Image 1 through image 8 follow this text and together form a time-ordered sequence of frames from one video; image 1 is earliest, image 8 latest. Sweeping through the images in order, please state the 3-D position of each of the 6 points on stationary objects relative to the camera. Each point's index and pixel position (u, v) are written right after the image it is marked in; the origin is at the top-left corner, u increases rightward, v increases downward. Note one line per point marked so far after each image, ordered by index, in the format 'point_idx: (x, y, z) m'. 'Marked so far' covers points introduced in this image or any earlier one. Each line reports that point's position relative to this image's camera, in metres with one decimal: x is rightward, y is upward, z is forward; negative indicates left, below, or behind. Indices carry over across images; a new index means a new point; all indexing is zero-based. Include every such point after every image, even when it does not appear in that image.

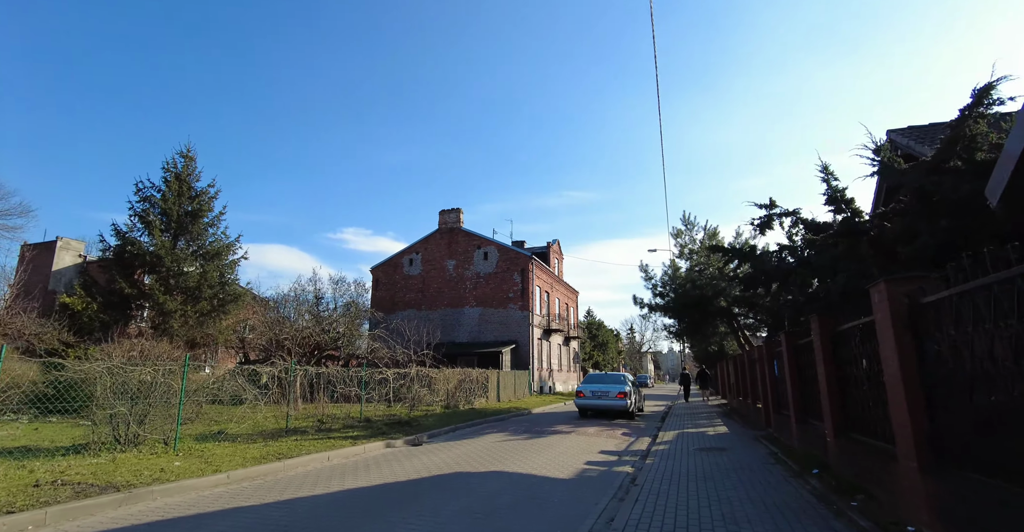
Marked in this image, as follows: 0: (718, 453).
0: (+3.9, -3.5, +9.8) m
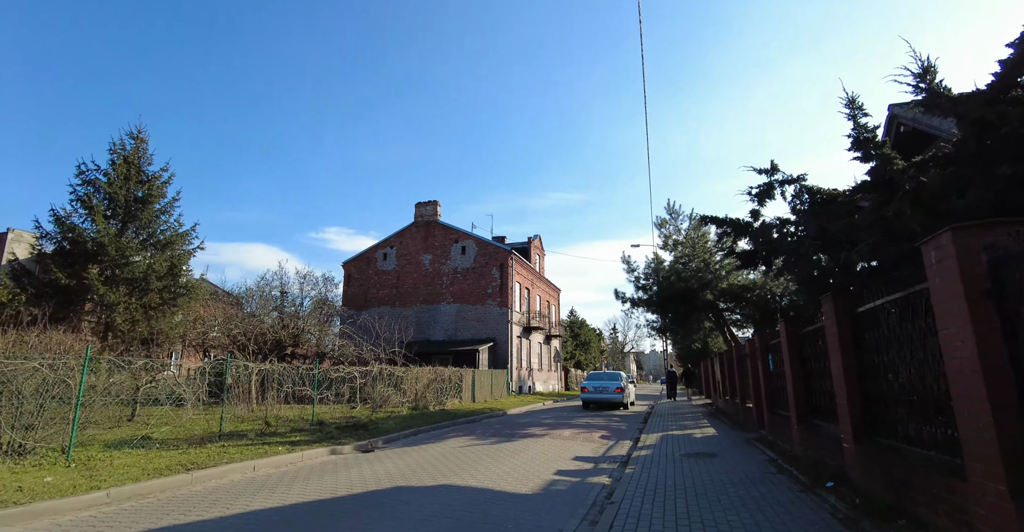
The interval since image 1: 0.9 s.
0: (+3.2, -3.2, +8.6) m
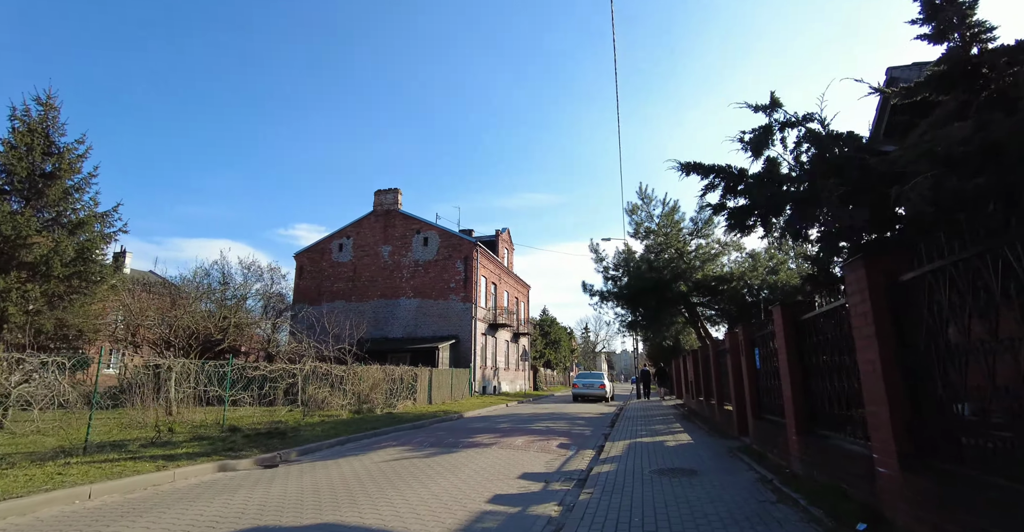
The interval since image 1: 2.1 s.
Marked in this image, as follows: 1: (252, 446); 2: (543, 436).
0: (+2.3, -2.8, +6.9) m
1: (-4.9, -3.4, +10.0) m
2: (+0.7, -3.7, +11.5) m
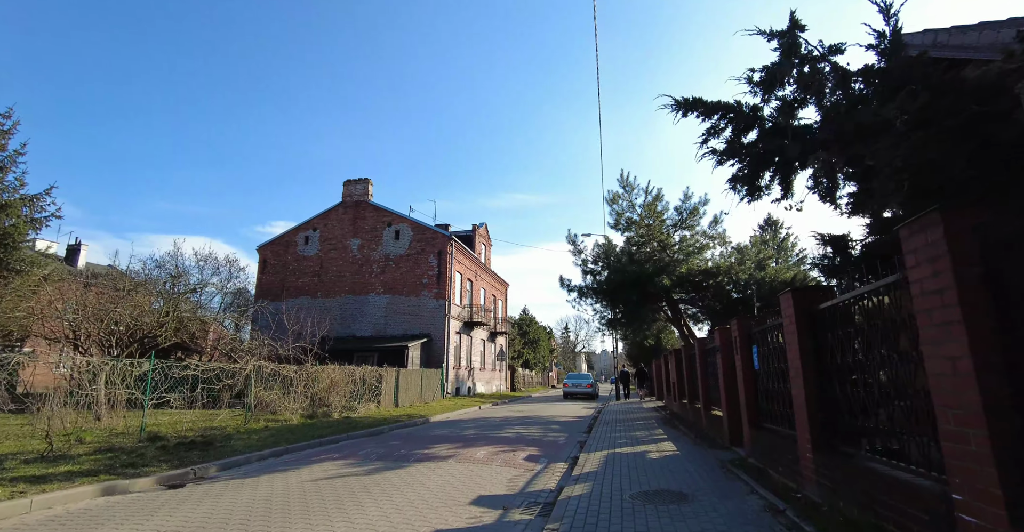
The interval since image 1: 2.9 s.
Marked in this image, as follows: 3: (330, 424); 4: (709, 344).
0: (+1.7, -2.6, +5.6) m
1: (-5.6, -3.1, +8.4) m
2: (0.0, -3.5, +10.2) m
3: (-5.1, -4.4, +14.6) m
4: (+4.2, -1.7, +11.2) m
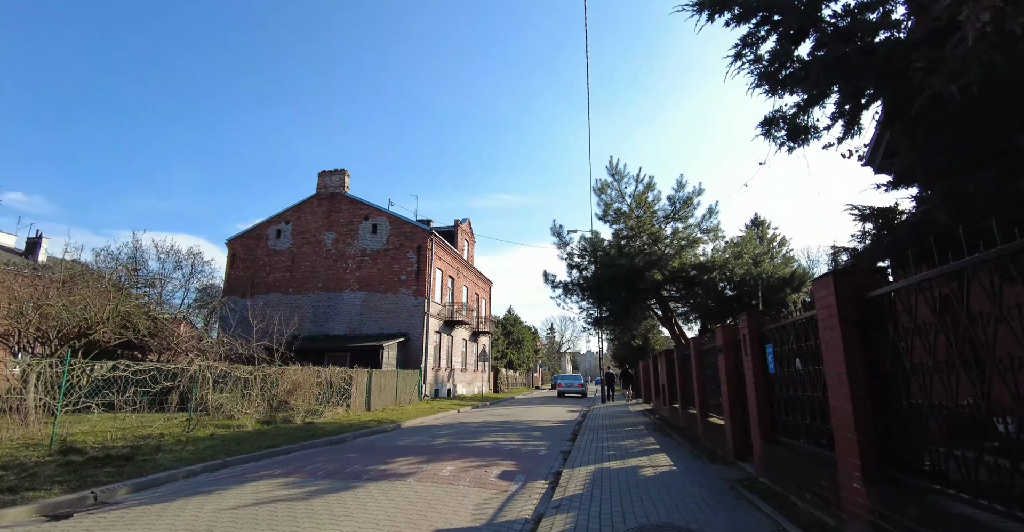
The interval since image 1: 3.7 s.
0: (+1.4, -2.4, +4.4) m
1: (-6.0, -2.9, +7.0) m
2: (-0.5, -3.3, +8.9) m
3: (-5.7, -4.2, +13.2) m
4: (+3.8, -1.5, +10.1) m
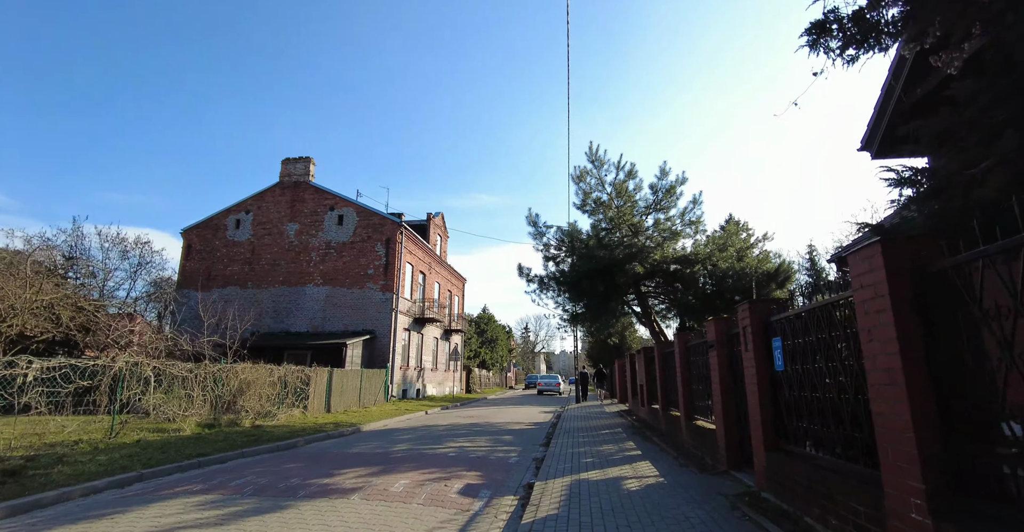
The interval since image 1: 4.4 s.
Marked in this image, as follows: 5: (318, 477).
0: (+1.1, -2.1, +3.4) m
1: (-6.4, -2.6, +5.7) m
2: (-1.0, -3.0, +7.8) m
3: (-6.4, -3.8, +11.9) m
4: (+3.2, -1.3, +9.2) m
5: (-2.7, -2.9, +7.1) m
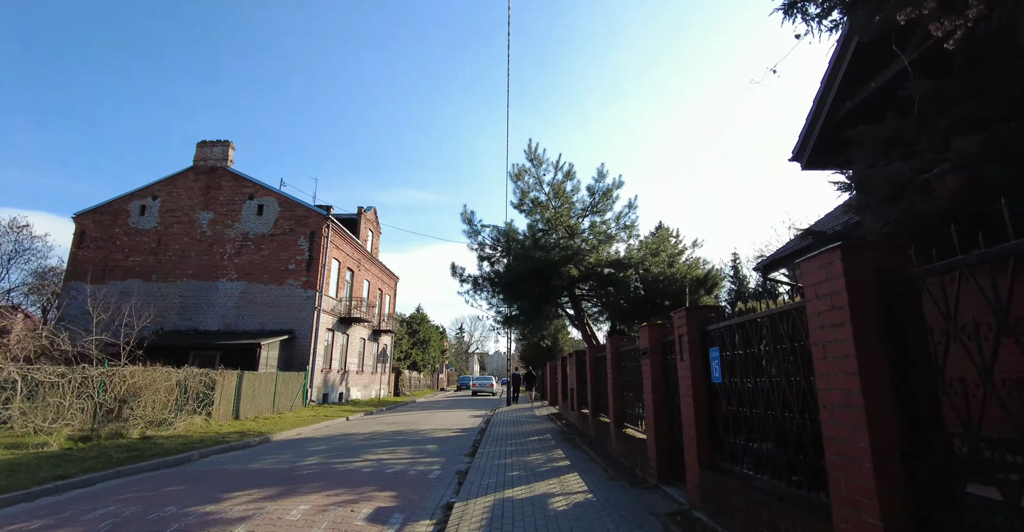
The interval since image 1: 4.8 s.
0: (+0.6, -2.1, +2.9) m
1: (-7.2, -2.4, +4.2) m
2: (-2.1, -3.0, +7.0) m
3: (-8.0, -3.6, +10.4) m
4: (+2.0, -1.4, +8.9) m
5: (-3.6, -2.8, +6.1) m
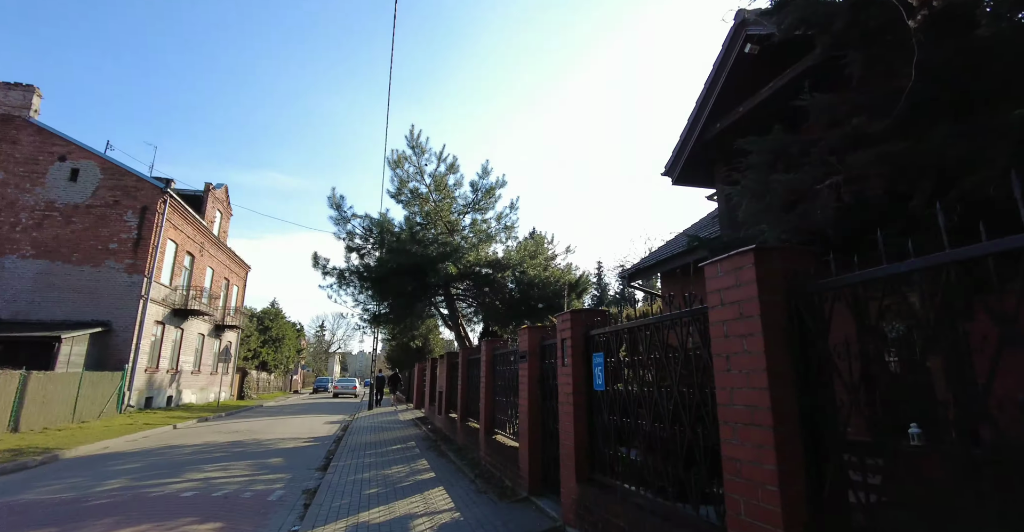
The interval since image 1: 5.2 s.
0: (-0.1, -2.1, +2.3) m
1: (-7.9, -1.9, +1.8) m
2: (-3.7, -2.7, +5.7) m
3: (-10.3, -3.1, +7.5) m
4: (-0.2, -1.4, +8.5) m
5: (-5.0, -2.5, +4.4) m
